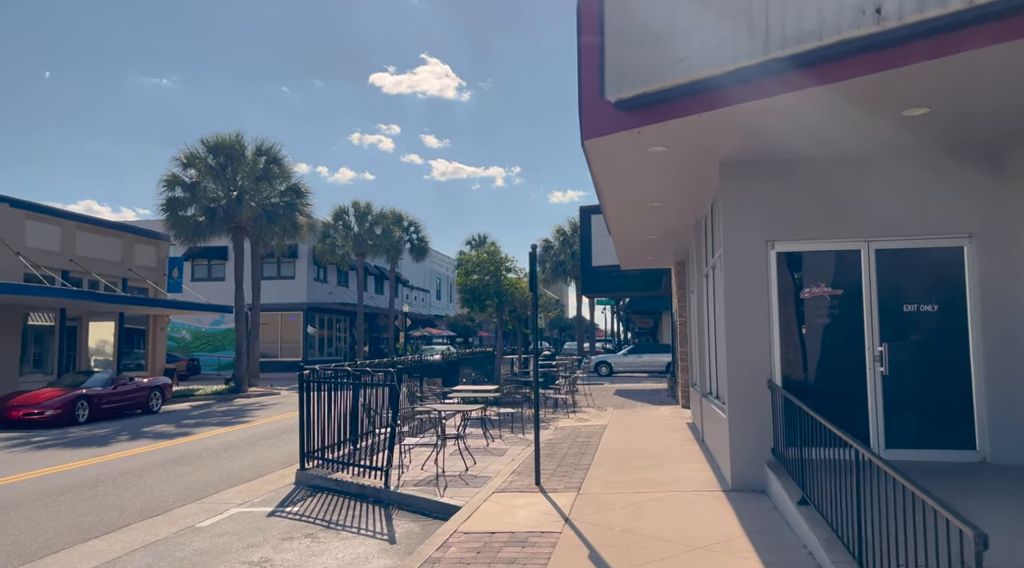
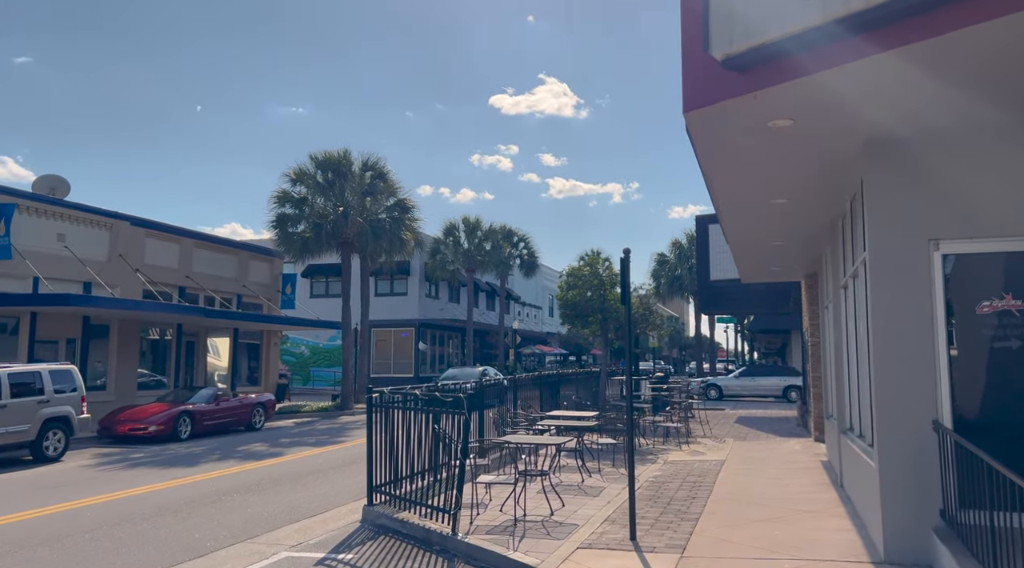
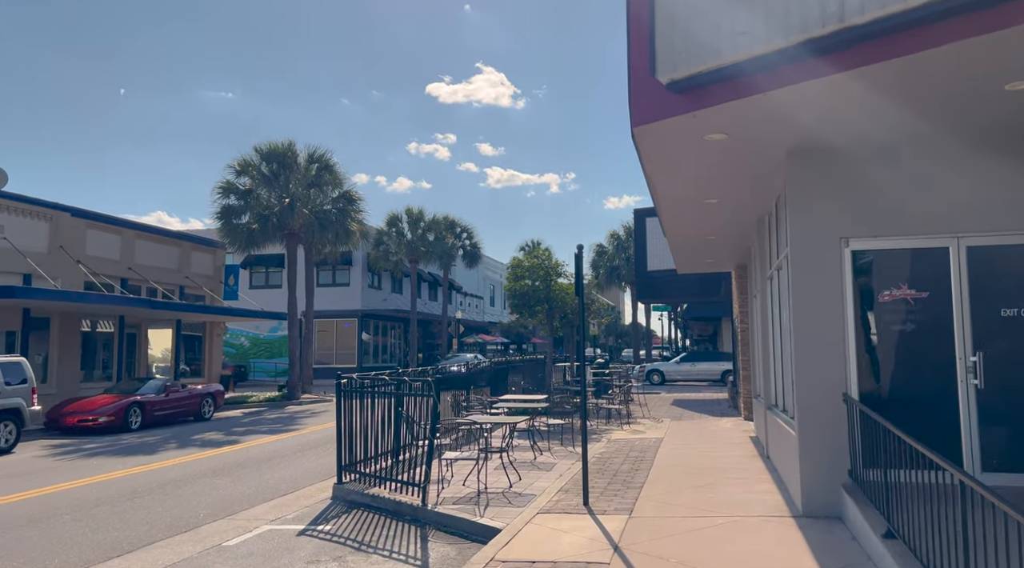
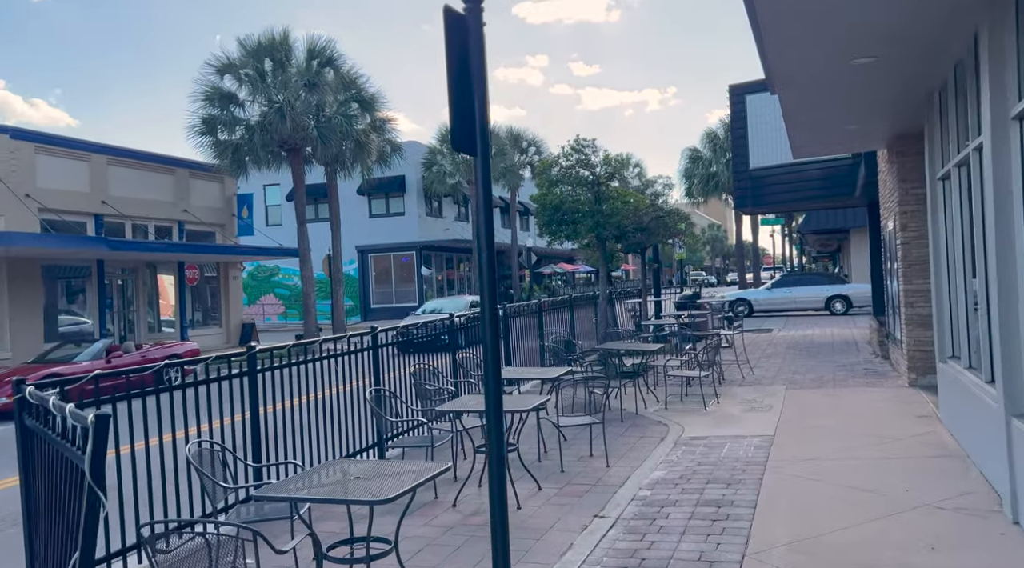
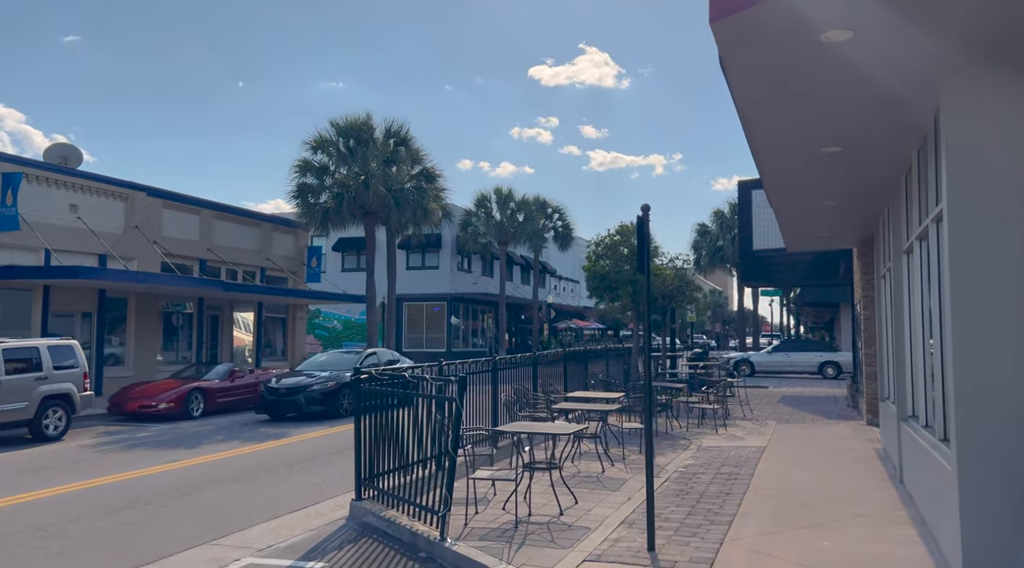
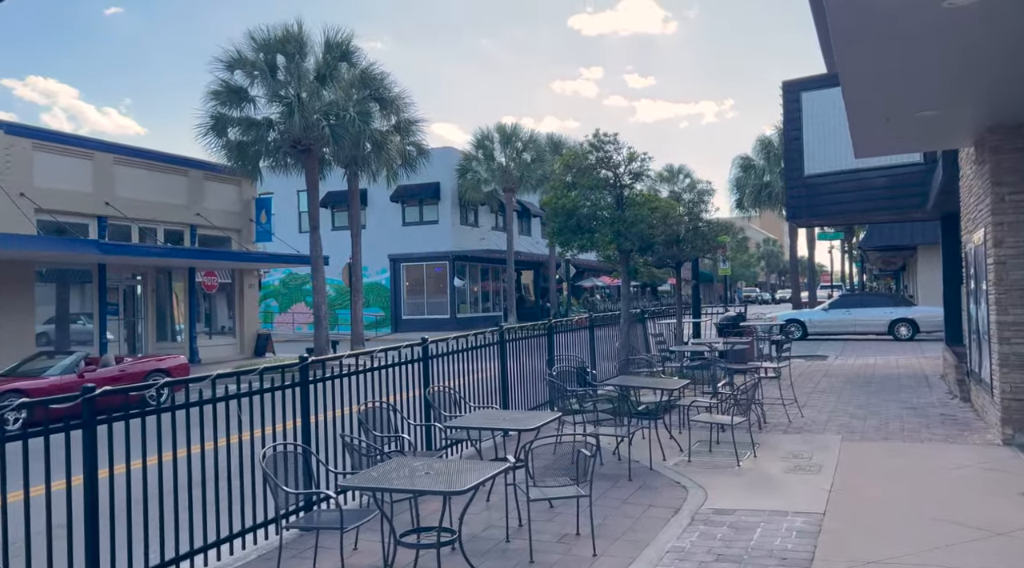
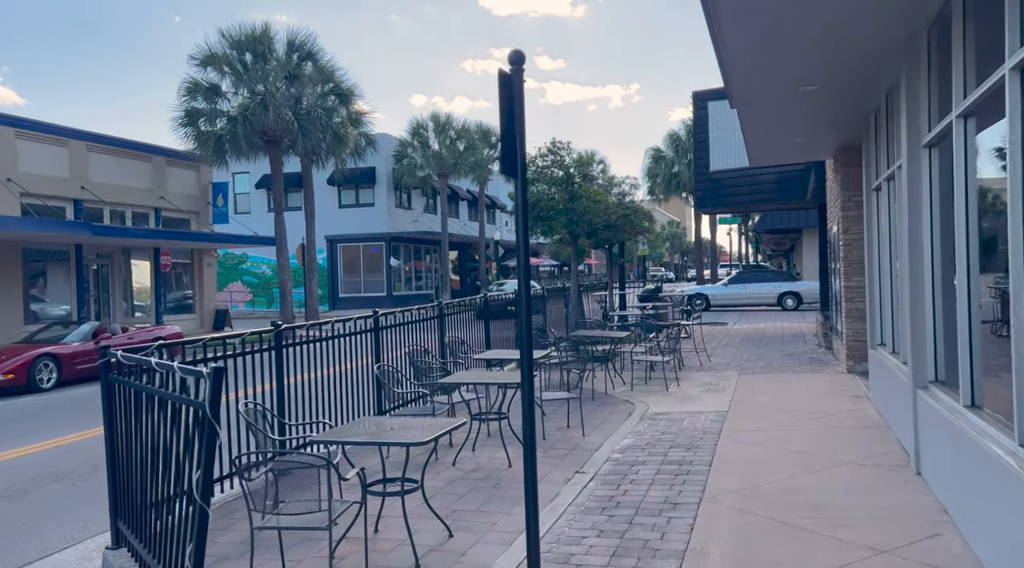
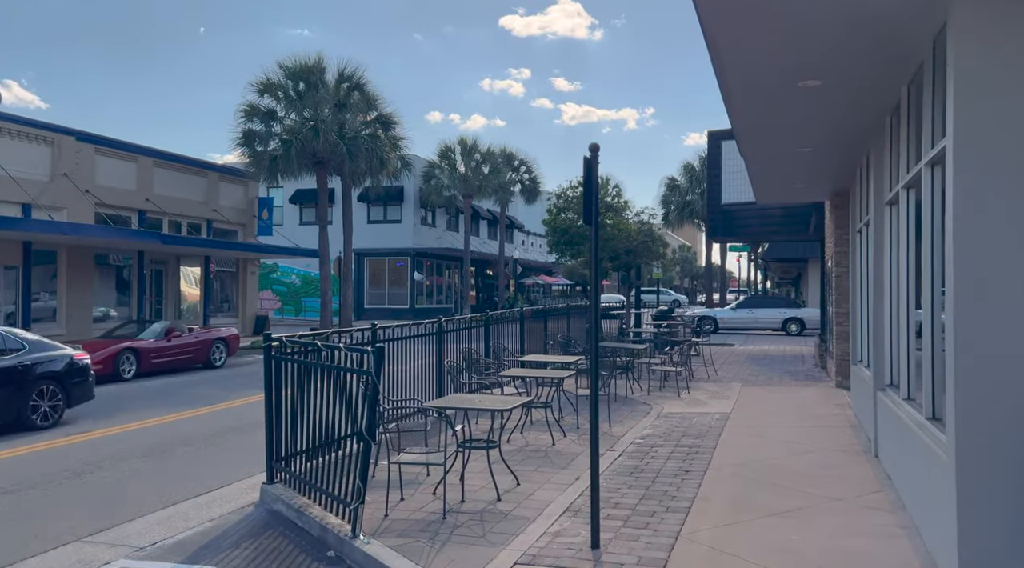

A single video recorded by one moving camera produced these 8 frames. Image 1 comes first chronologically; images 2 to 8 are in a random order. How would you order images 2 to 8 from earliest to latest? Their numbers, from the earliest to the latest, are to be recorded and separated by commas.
3, 2, 5, 8, 7, 4, 6
